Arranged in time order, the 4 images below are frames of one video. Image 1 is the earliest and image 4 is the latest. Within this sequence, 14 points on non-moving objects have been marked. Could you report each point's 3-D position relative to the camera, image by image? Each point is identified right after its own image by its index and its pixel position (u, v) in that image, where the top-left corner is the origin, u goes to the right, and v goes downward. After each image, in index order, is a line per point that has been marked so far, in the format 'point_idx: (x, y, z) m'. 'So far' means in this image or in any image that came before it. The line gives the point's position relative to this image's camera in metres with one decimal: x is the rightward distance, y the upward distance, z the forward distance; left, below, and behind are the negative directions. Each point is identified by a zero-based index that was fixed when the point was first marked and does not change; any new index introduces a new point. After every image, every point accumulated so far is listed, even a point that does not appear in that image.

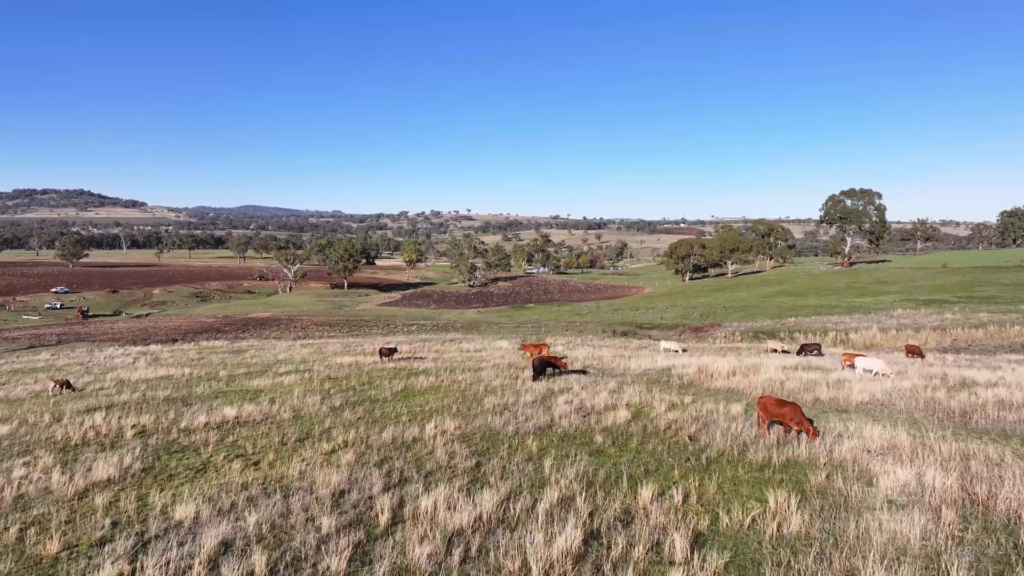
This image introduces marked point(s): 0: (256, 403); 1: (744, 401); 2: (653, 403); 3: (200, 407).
0: (-4.2, -1.9, +12.2) m
1: (+3.0, -1.5, +9.7) m
2: (+1.8, -1.5, +9.8) m
3: (-4.9, -1.9, +11.9) m
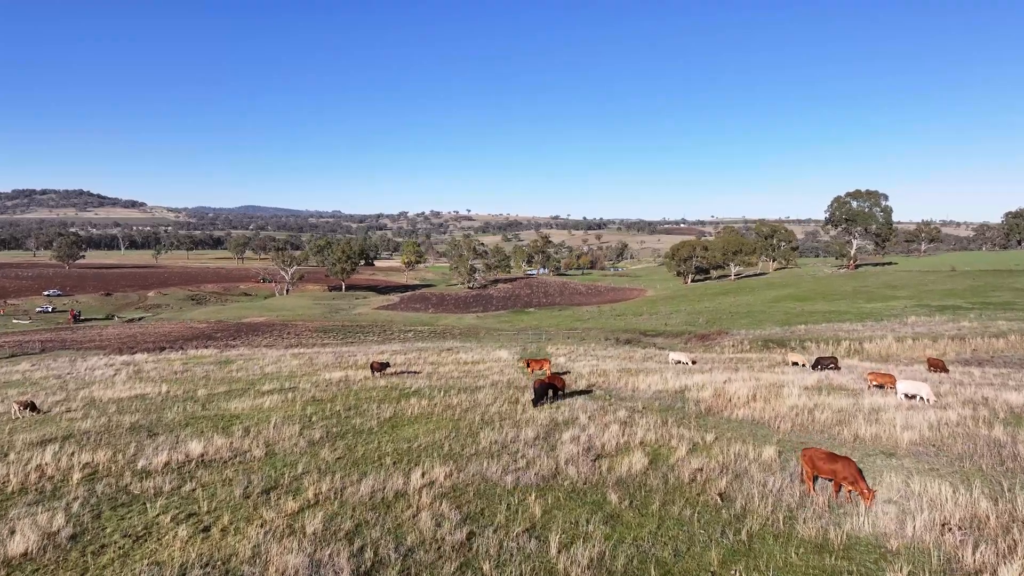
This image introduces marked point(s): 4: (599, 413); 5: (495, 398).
0: (-4.2, -2.1, +11.0) m
1: (+3.0, -1.7, +8.5) m
2: (+1.8, -1.8, +8.7) m
3: (-4.9, -2.2, +10.7) m
4: (+1.3, -1.8, +11.0) m
5: (-0.3, -1.9, +13.3) m
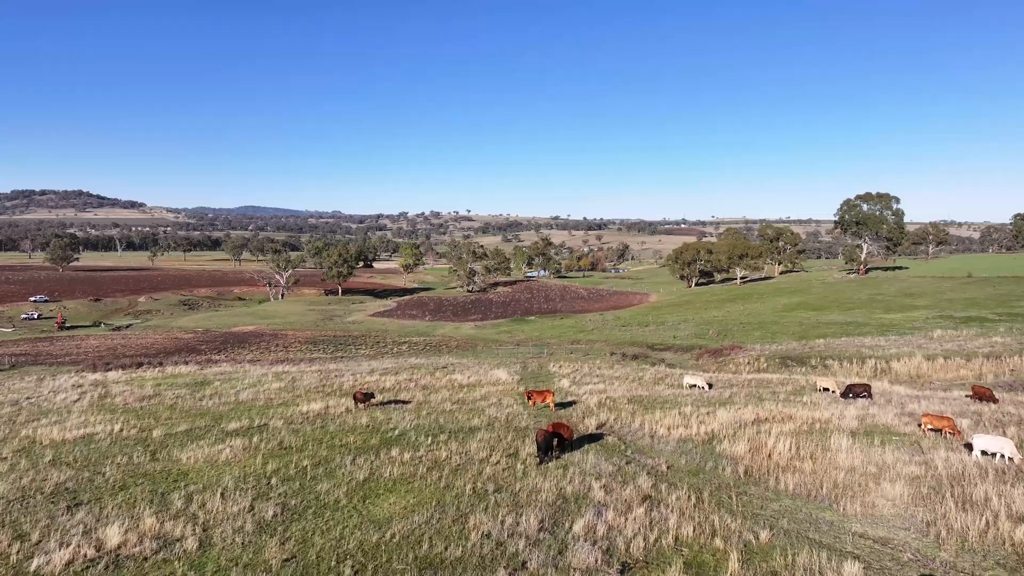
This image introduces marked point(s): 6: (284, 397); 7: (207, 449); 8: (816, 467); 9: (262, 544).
0: (-4.2, -2.6, +9.1) m
1: (+3.0, -2.2, +6.6) m
2: (+1.8, -2.3, +6.7) m
3: (-5.0, -2.6, +8.8) m
4: (+1.2, -2.3, +9.0) m
5: (-0.3, -2.4, +11.4) m
6: (-6.0, -2.9, +20.0) m
7: (-5.0, -2.7, +12.4) m
8: (+3.9, -2.3, +9.6) m
9: (-2.5, -2.5, +7.5) m
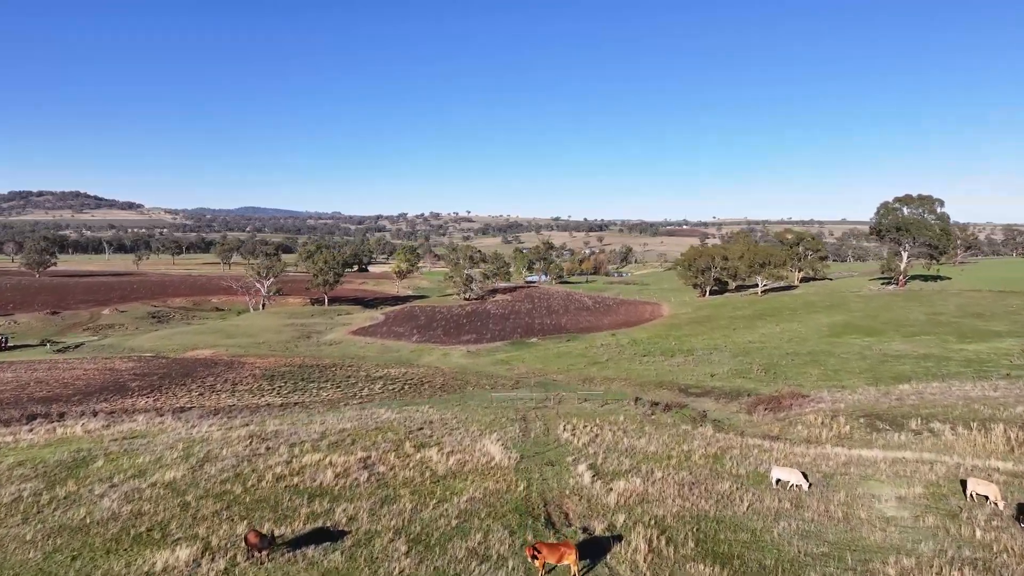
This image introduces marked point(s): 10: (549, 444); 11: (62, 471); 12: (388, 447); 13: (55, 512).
0: (-4.3, -3.6, +2.3) m
1: (+2.9, -3.2, -0.2) m
2: (+1.7, -3.2, -0.1) m
3: (-5.0, -3.6, +2.0) m
4: (+1.2, -3.3, +2.2) m
5: (-0.4, -3.4, +4.6) m
6: (-6.1, -3.9, +13.2) m
7: (-5.1, -3.6, +5.7) m
8: (+3.8, -3.2, +2.8) m
9: (-2.6, -3.5, +0.7) m
10: (+0.9, -3.8, +18.9) m
11: (-10.2, -4.1, +17.1) m
12: (-3.1, -3.8, +18.6) m
13: (-8.0, -3.9, +13.4) m
